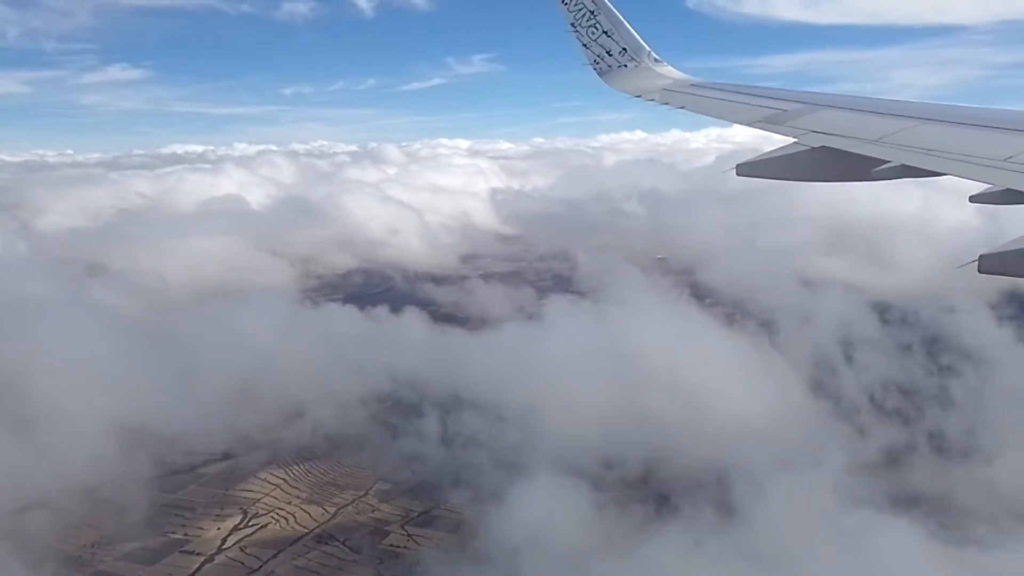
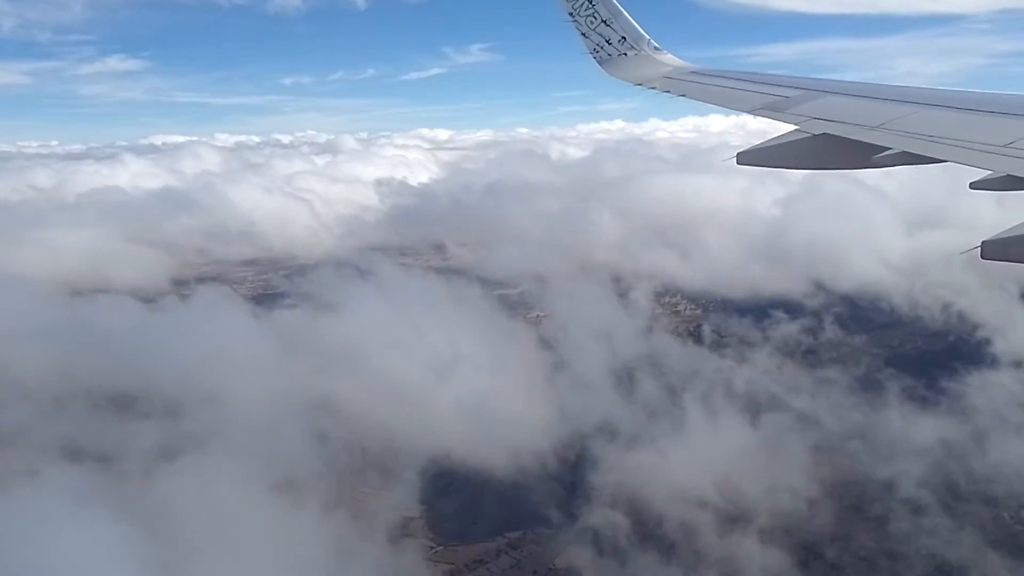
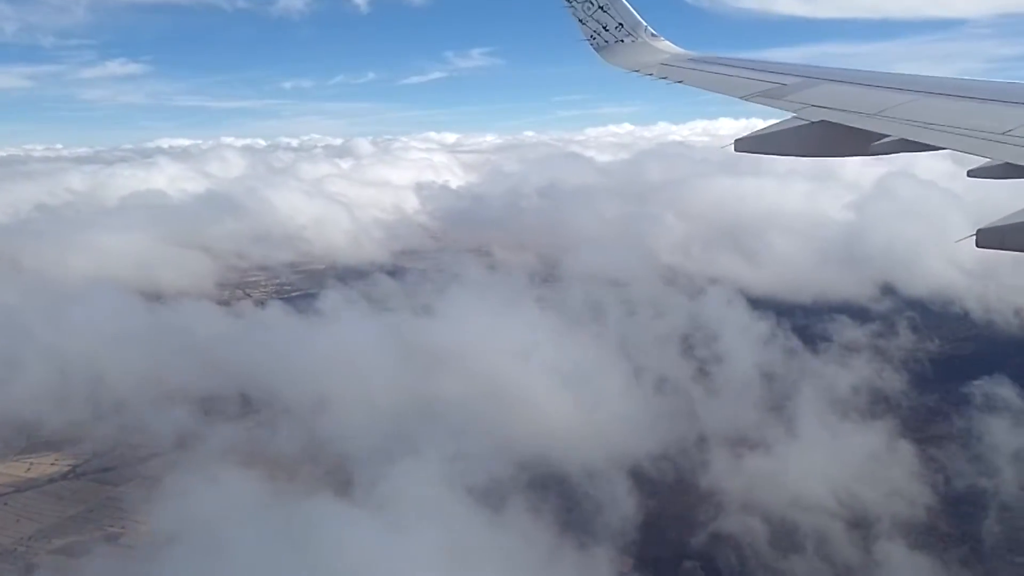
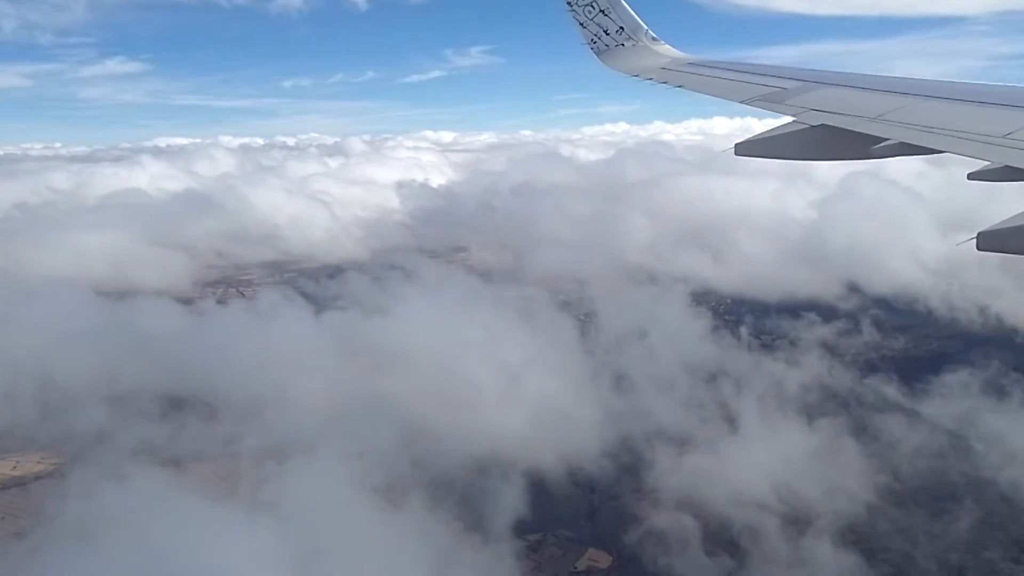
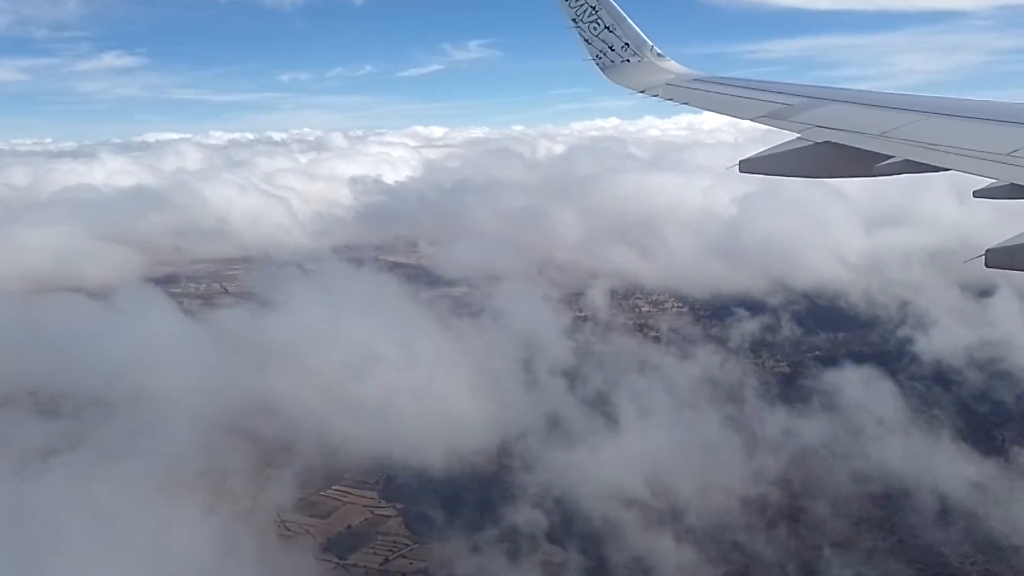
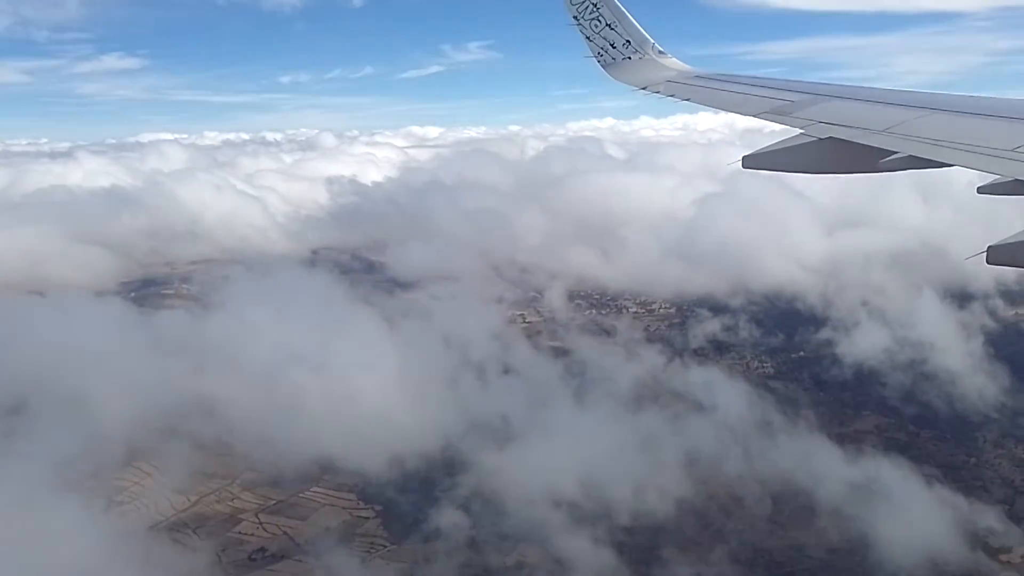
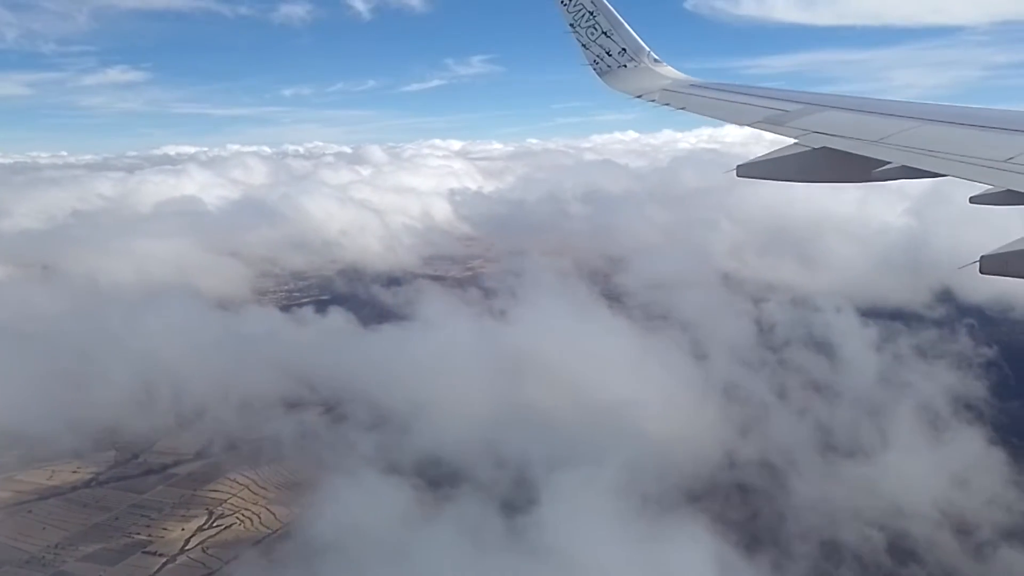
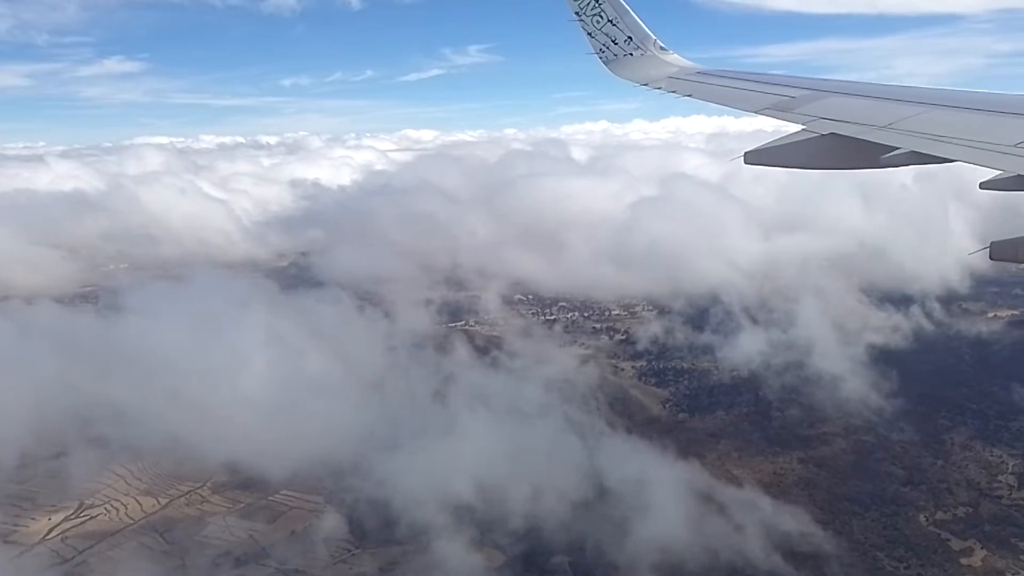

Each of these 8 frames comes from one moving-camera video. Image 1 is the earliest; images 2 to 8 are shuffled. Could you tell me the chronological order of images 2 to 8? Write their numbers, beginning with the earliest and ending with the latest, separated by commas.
7, 3, 4, 2, 5, 6, 8
